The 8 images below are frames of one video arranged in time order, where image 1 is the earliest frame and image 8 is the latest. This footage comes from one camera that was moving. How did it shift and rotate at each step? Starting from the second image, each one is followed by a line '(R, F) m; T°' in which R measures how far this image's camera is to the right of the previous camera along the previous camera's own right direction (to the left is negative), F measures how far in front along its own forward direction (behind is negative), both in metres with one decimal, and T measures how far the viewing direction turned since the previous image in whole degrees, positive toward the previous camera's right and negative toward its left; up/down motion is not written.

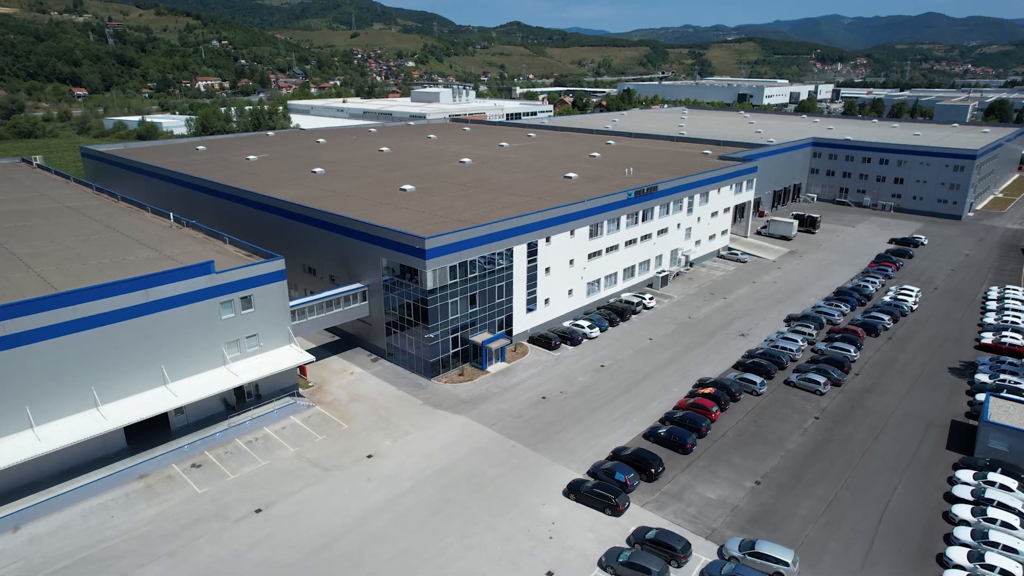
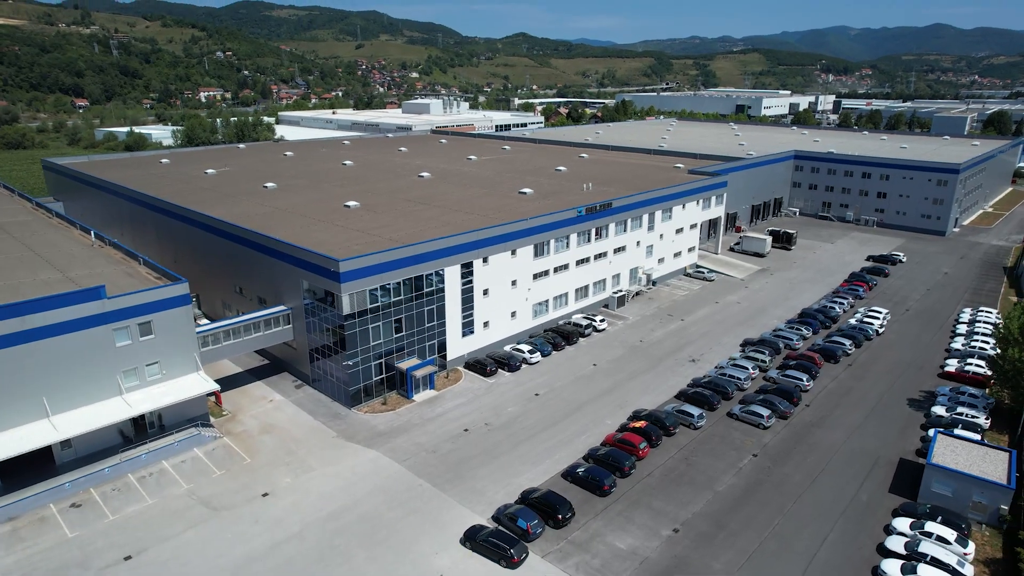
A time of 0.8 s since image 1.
(+3.6, +1.7) m; -1°
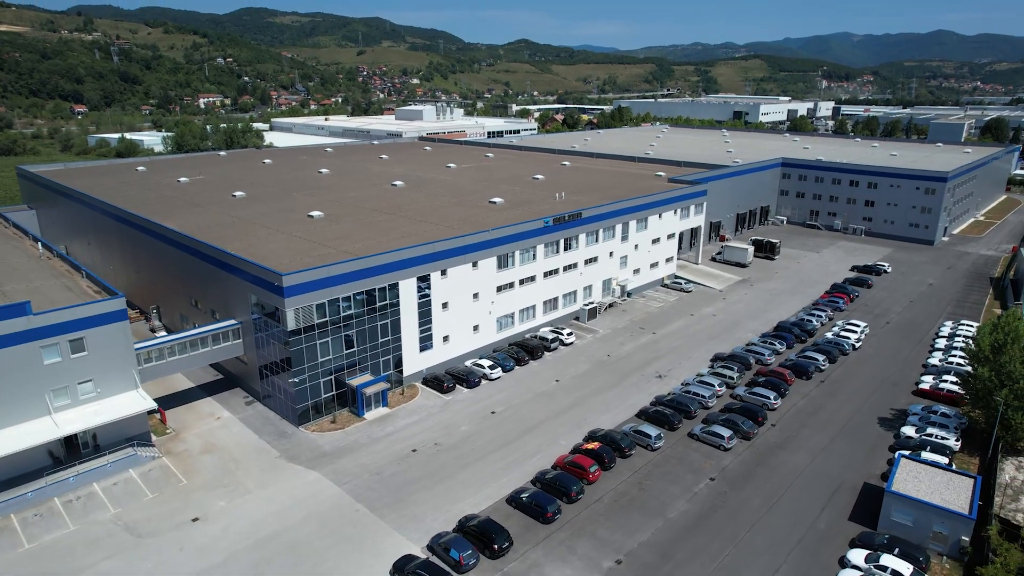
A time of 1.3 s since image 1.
(+2.1, +1.0) m; 0°
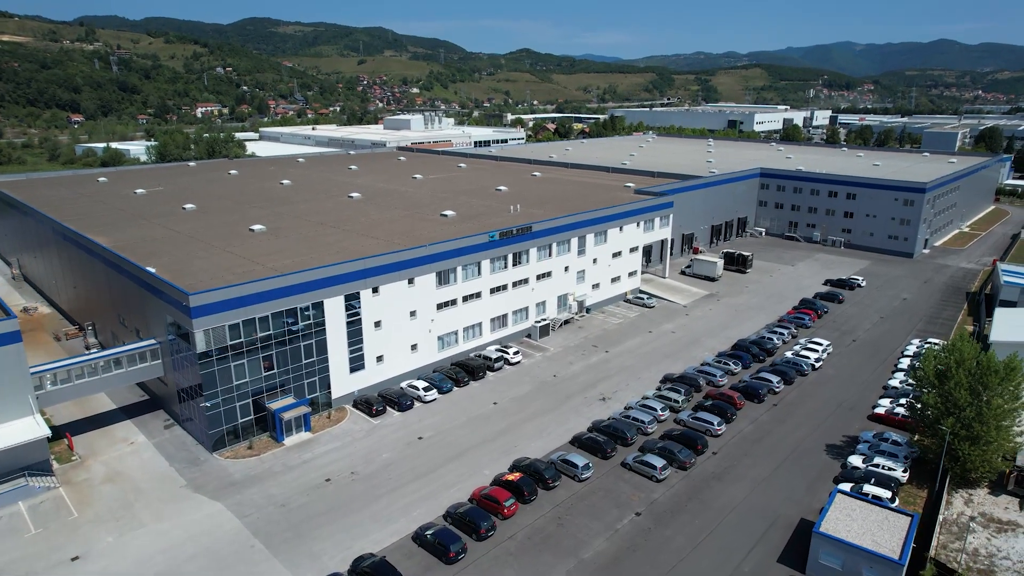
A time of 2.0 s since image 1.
(+3.2, +1.4) m; 0°
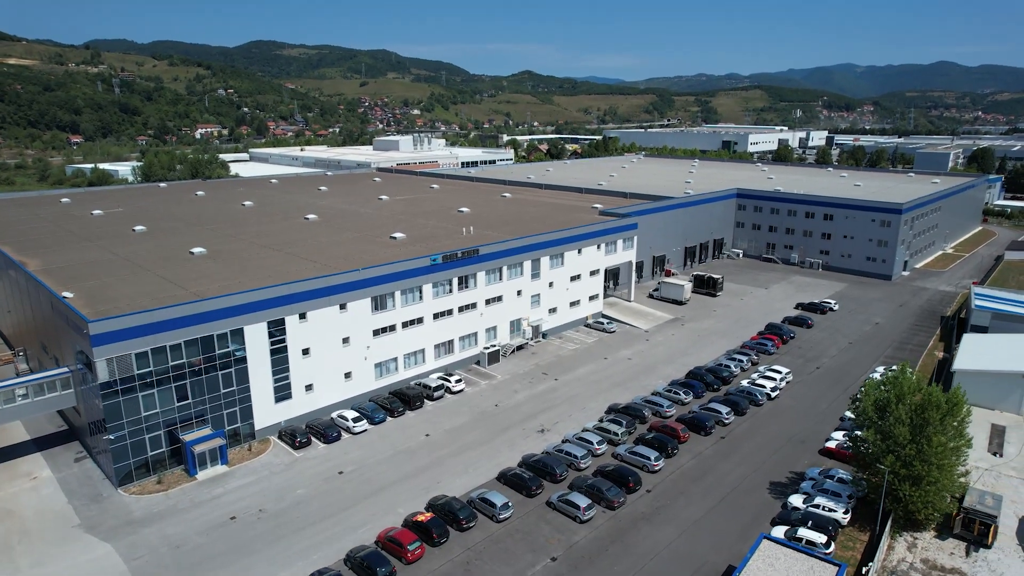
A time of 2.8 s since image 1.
(+3.1, +1.3) m; 0°
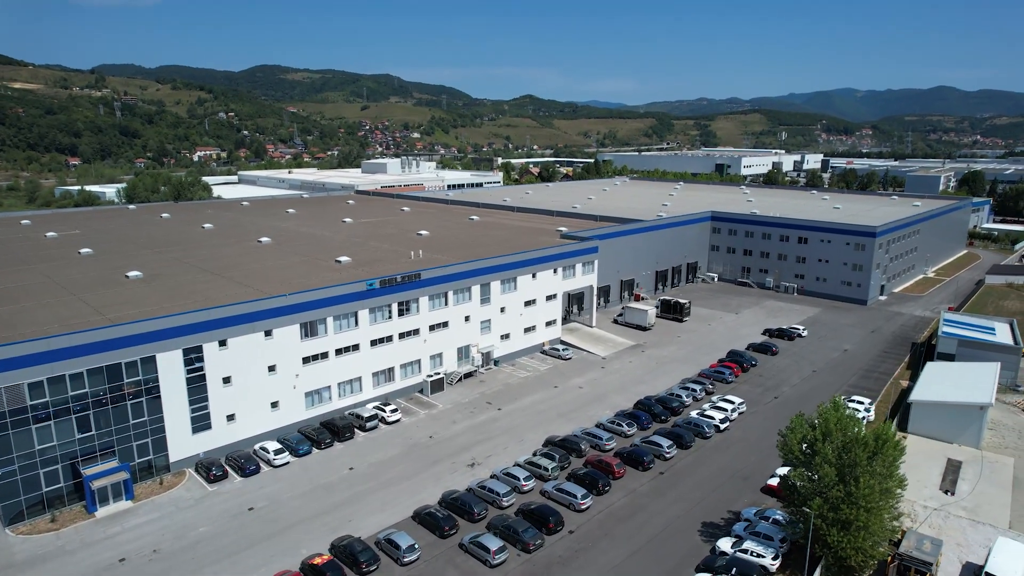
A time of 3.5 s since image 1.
(+3.2, +1.2) m; 0°
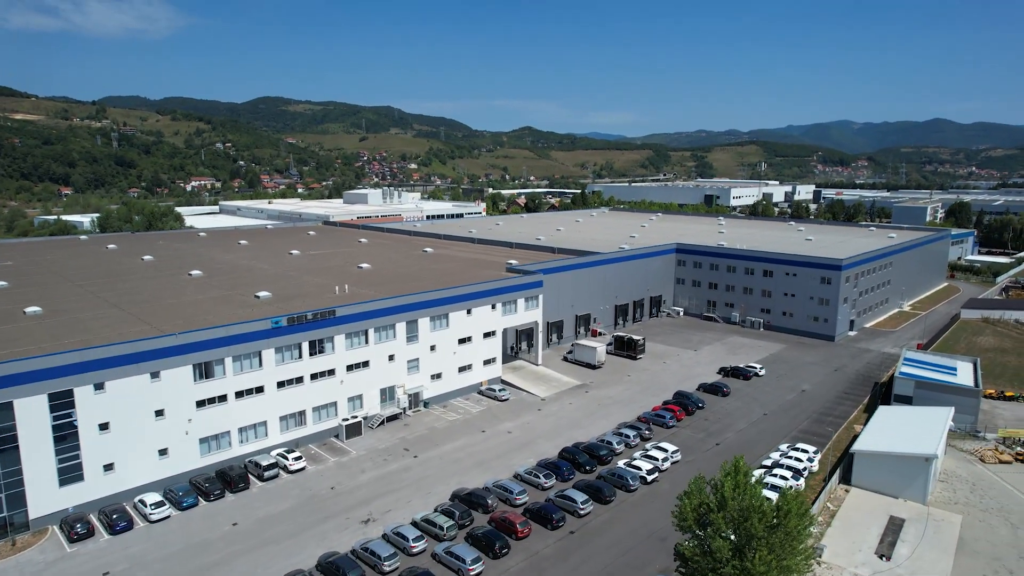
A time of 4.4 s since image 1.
(+4.0, +2.1) m; 0°
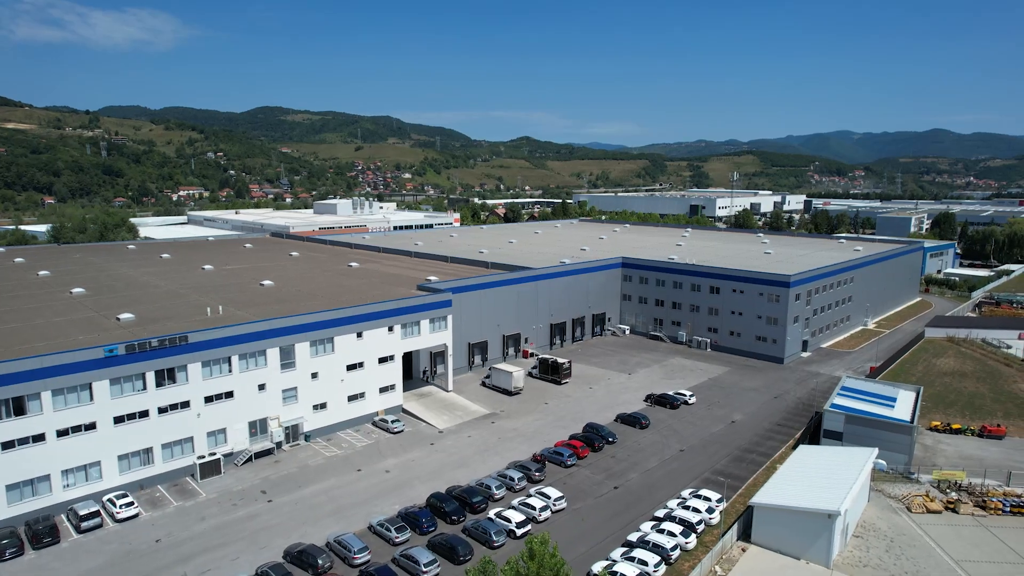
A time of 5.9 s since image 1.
(+5.7, +3.5) m; 0°
